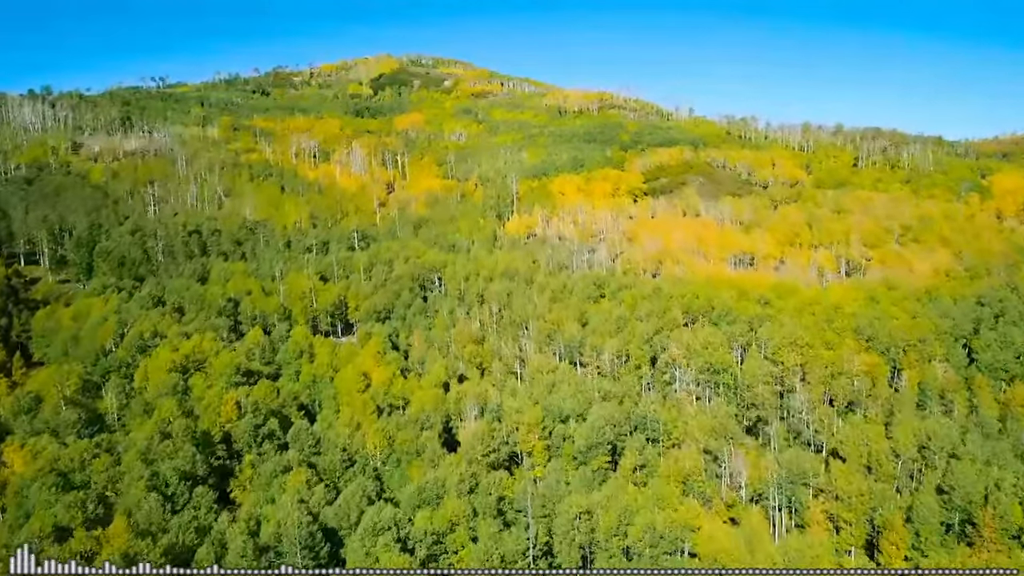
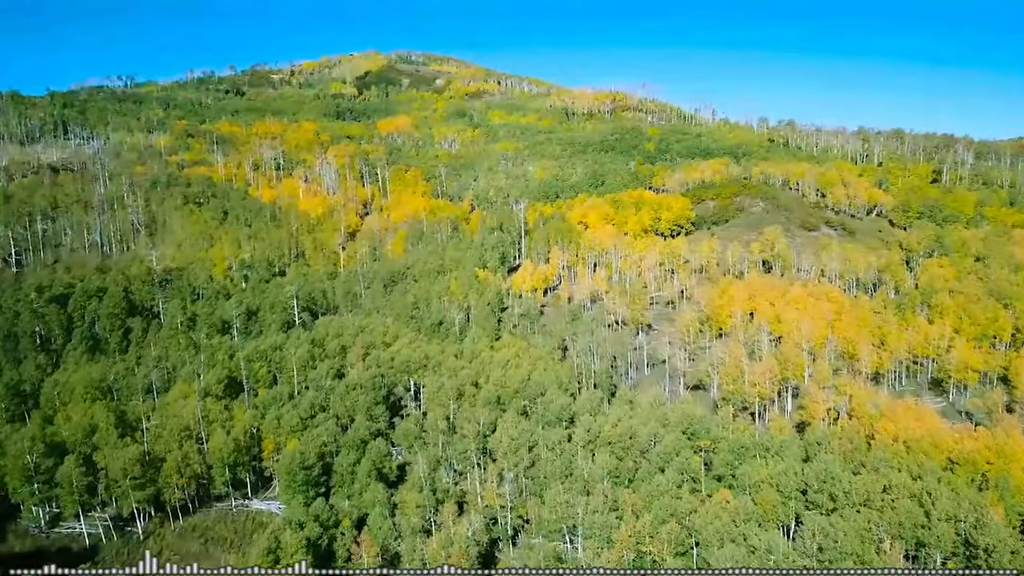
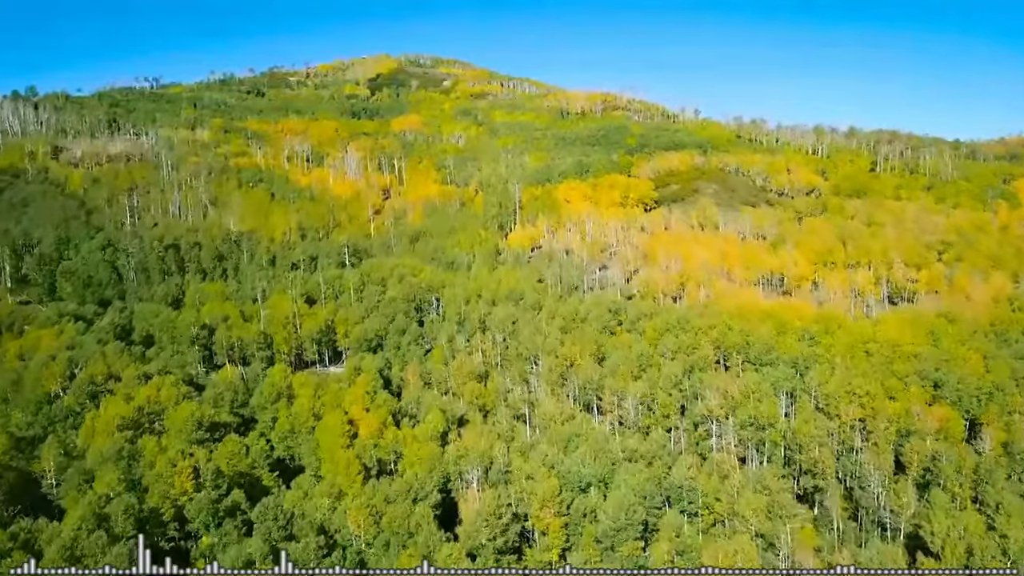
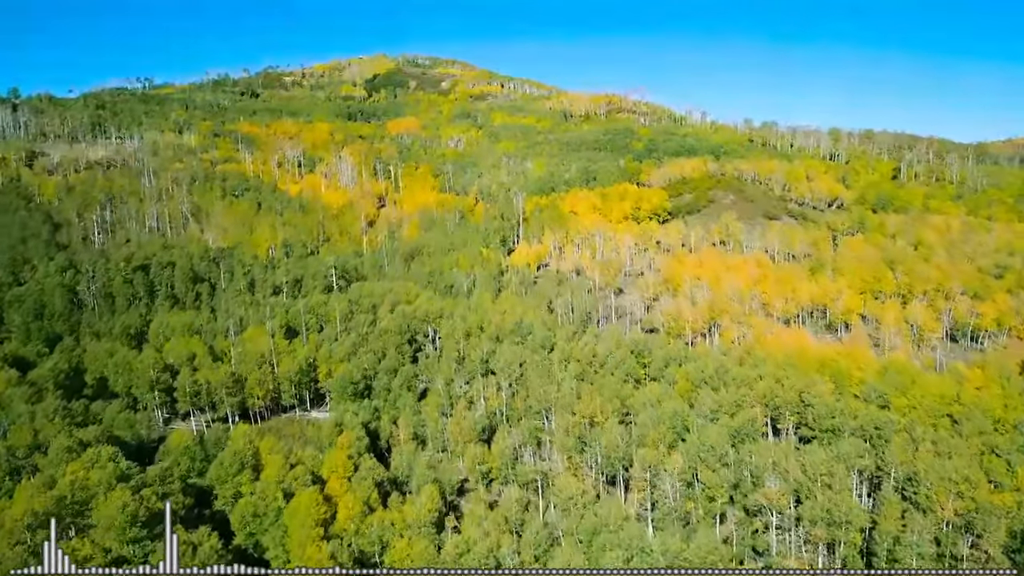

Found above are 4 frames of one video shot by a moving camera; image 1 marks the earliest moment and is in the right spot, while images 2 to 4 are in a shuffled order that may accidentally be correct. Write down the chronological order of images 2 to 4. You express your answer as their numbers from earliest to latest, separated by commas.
3, 4, 2
